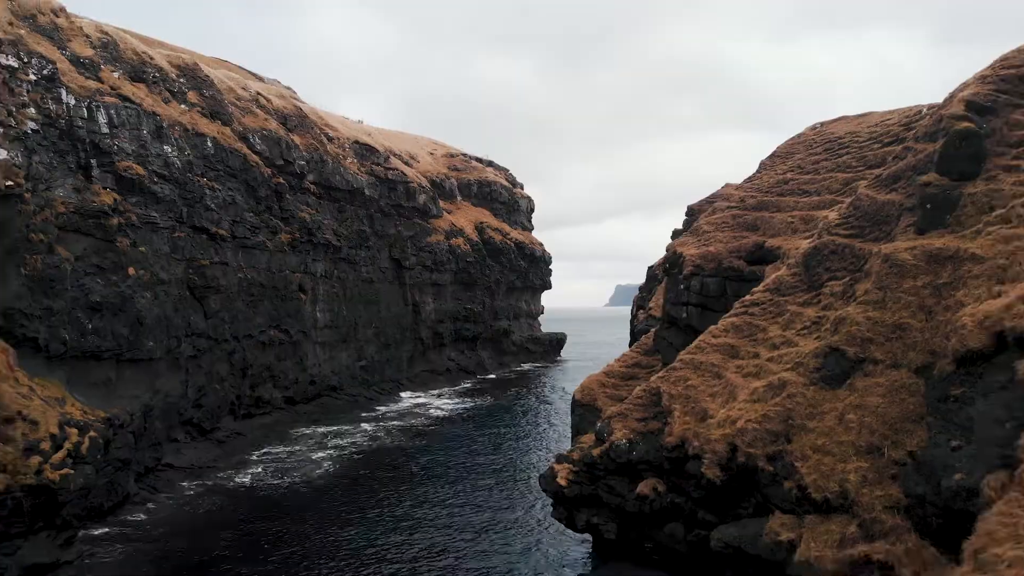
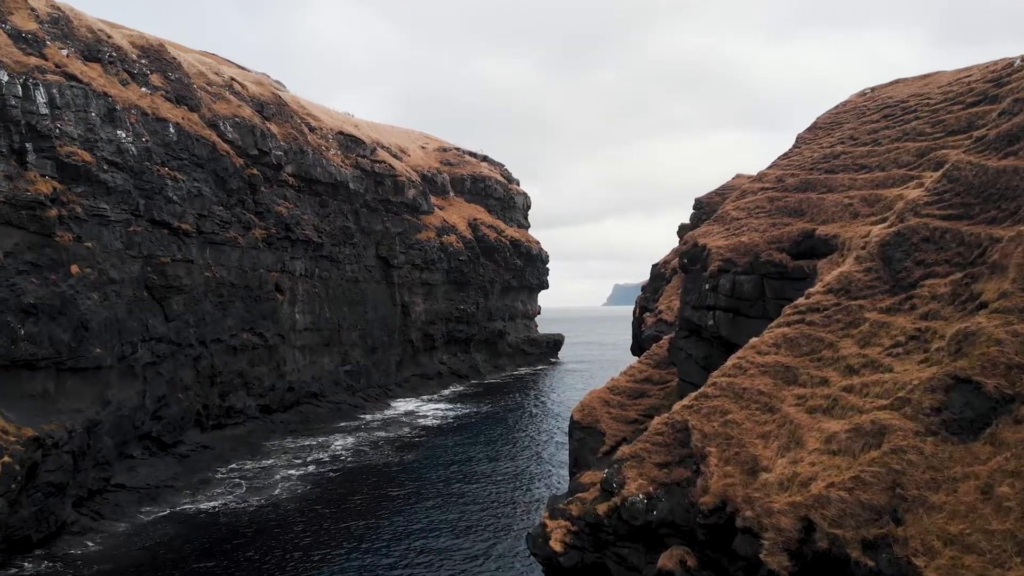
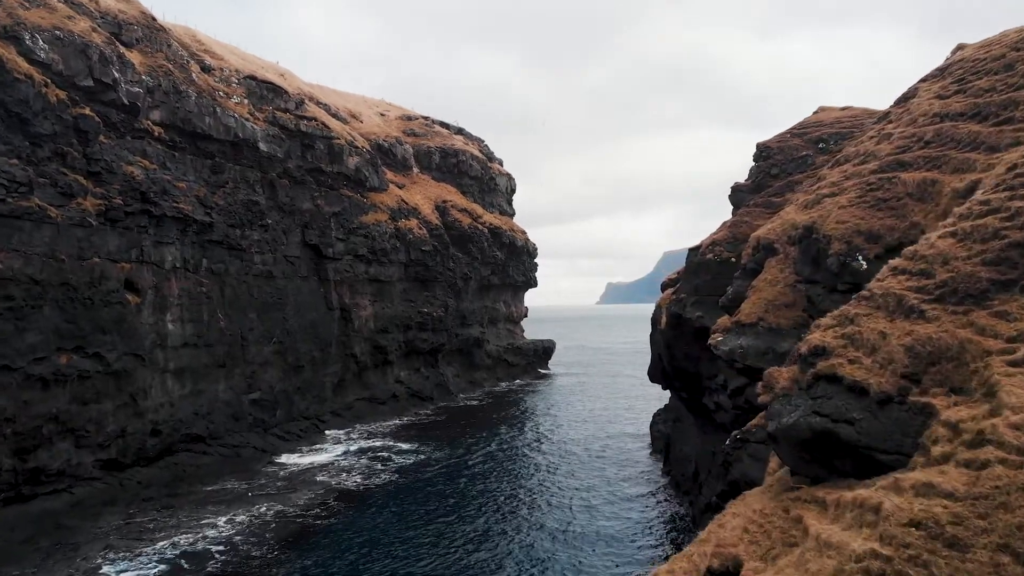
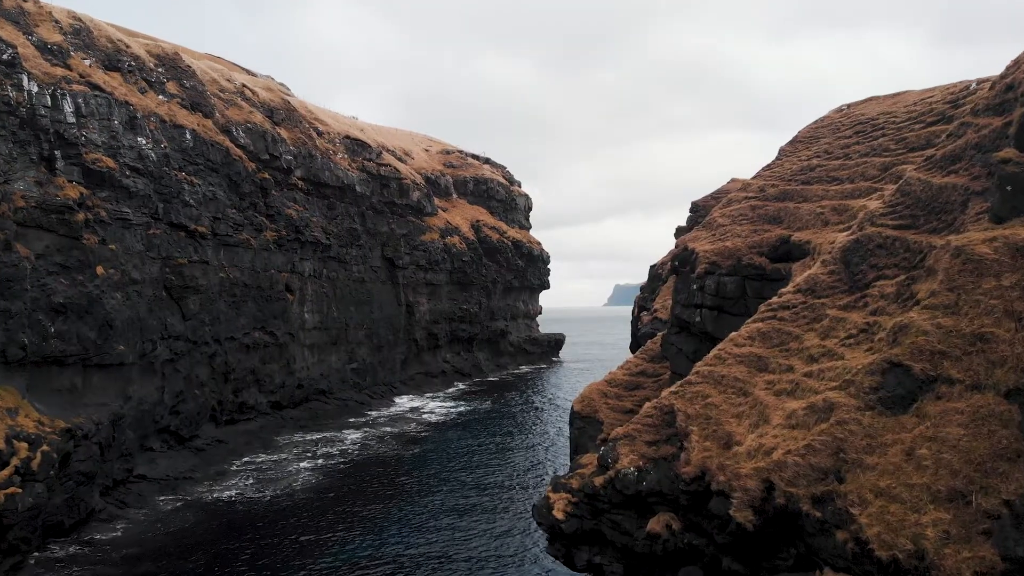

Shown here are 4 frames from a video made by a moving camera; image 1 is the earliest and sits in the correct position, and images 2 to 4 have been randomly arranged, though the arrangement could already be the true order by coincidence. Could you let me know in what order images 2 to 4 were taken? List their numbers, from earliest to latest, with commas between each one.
4, 2, 3
